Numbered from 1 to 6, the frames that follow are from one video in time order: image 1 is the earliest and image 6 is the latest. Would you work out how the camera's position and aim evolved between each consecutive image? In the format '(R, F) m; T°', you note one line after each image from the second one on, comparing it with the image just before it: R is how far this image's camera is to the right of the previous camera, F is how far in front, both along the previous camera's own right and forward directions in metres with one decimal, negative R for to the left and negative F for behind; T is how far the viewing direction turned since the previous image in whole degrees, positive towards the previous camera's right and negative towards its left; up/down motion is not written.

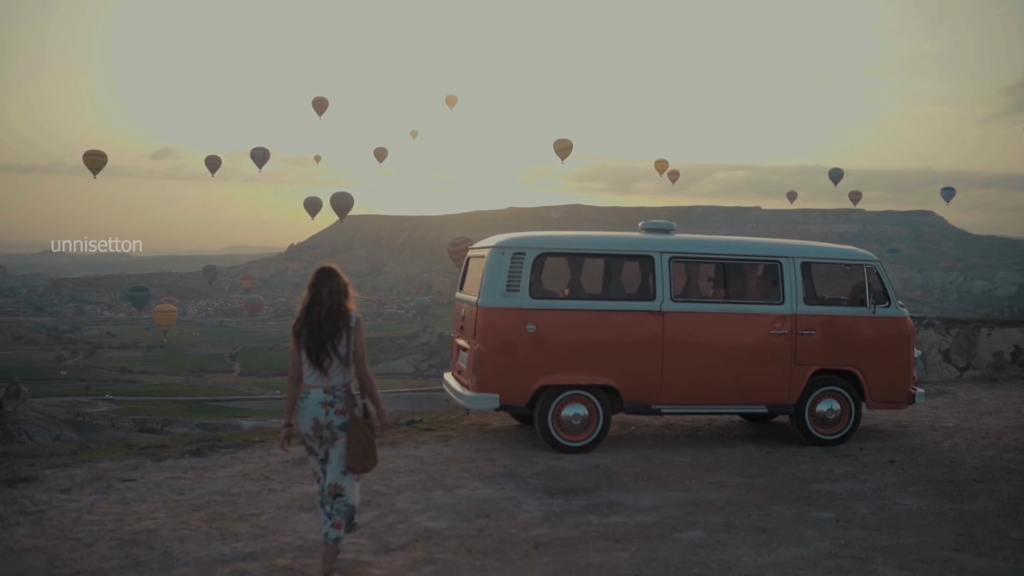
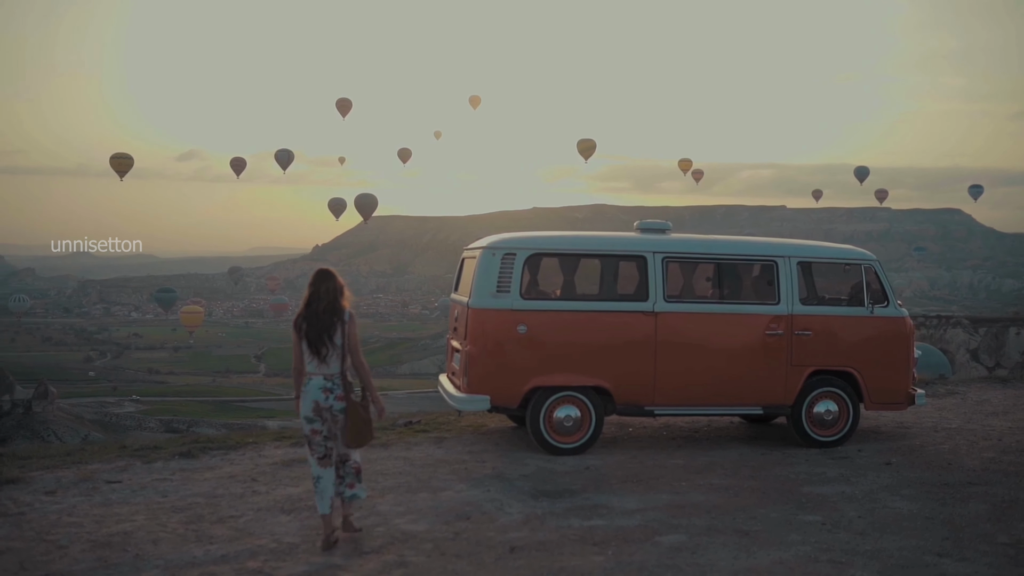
(+0.3, +0.1) m; -1°
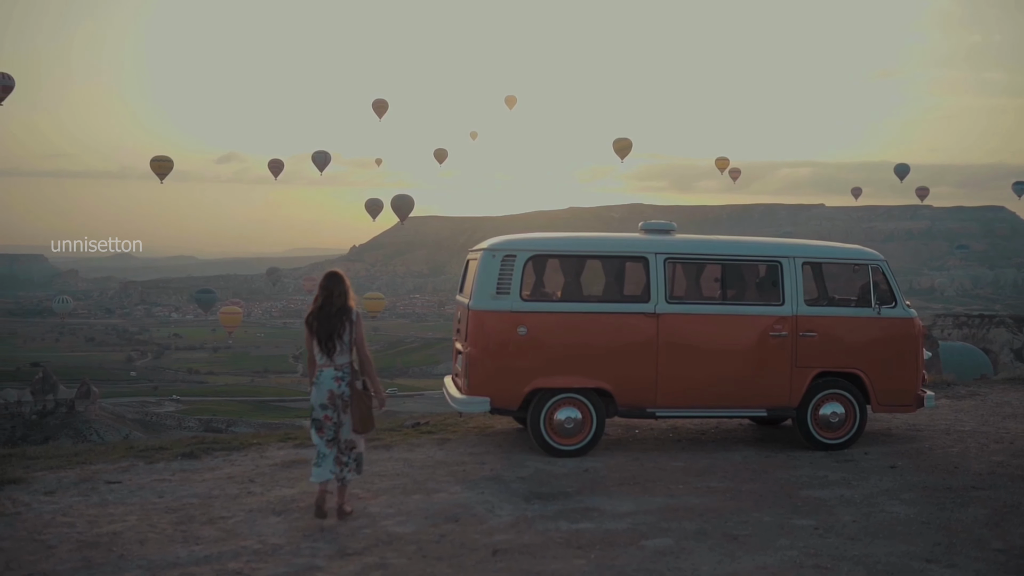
(+0.3, 0.0) m; -2°
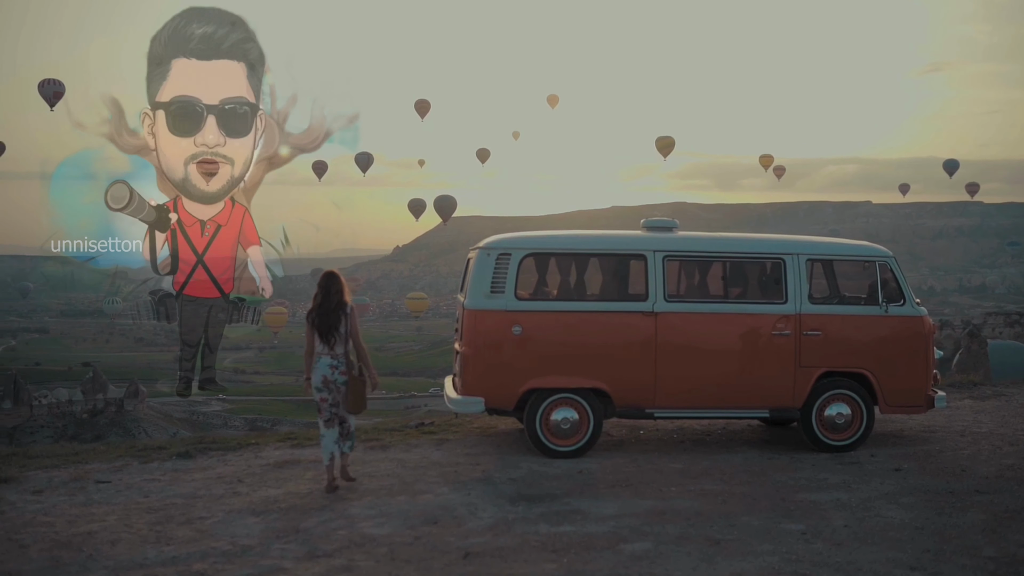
(+0.4, +0.1) m; -2°
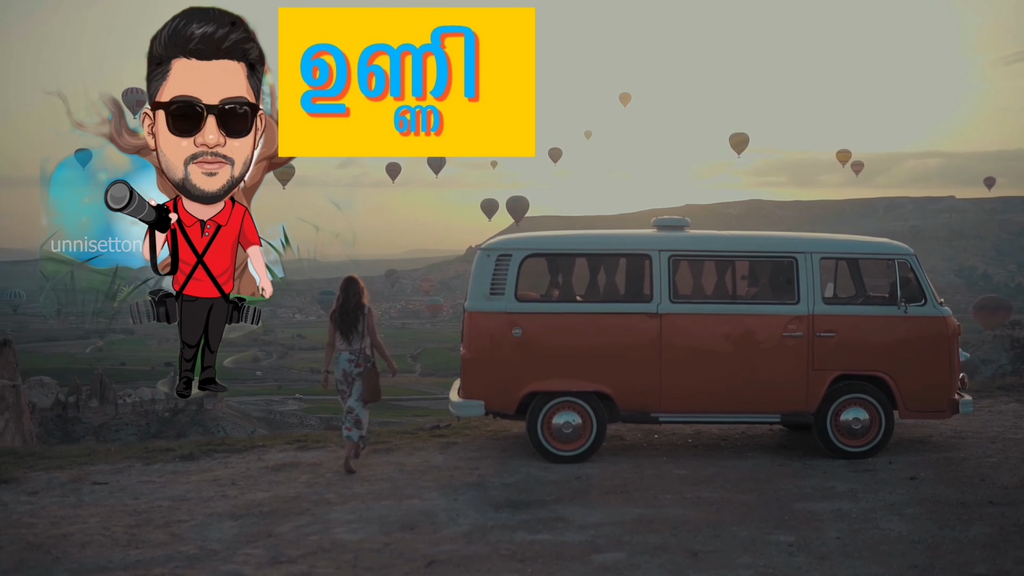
(+0.6, +0.2) m; -4°
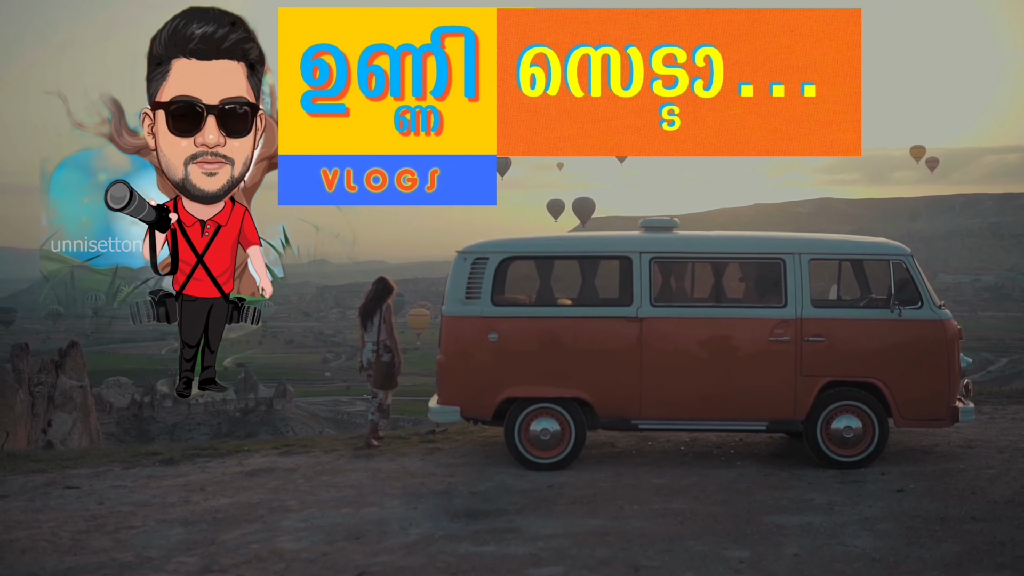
(+0.7, +0.2) m; -4°
